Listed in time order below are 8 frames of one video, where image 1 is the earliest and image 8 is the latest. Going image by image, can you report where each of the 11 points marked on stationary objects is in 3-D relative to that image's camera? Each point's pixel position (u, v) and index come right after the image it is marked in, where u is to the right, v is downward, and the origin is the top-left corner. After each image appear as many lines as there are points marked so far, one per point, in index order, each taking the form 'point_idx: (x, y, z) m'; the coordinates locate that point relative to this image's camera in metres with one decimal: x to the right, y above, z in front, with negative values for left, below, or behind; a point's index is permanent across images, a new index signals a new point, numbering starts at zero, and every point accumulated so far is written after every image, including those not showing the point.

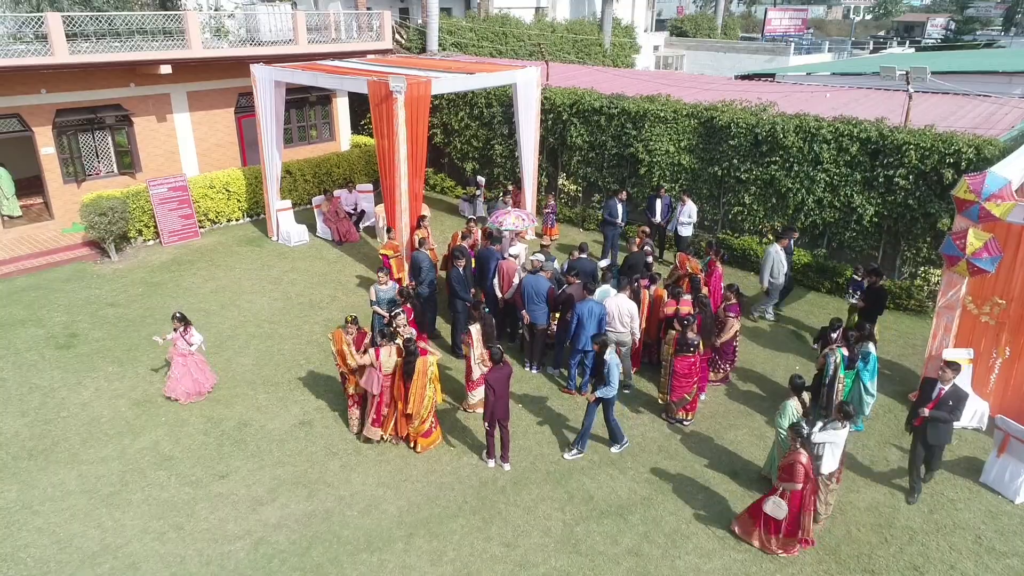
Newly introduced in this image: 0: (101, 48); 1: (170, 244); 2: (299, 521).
0: (-7.7, +4.4, +13.3) m
1: (-6.6, +0.9, +13.8) m
2: (-2.0, -2.2, +6.7) m
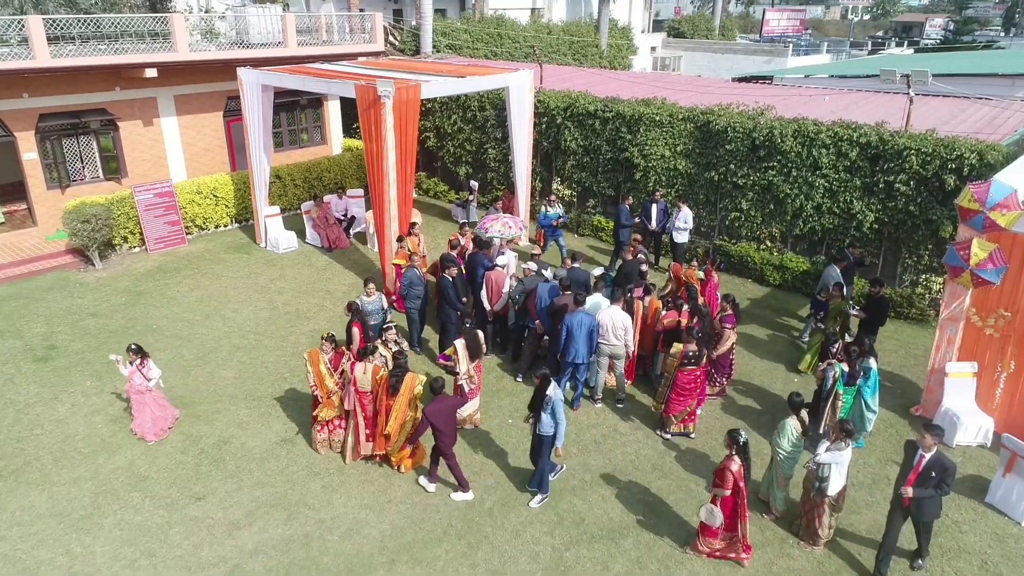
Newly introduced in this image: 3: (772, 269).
0: (-7.8, +4.3, +13.0) m
1: (-6.7, +0.7, +13.5) m
2: (-2.1, -2.3, +6.4) m
3: (+4.4, +0.3, +12.2) m
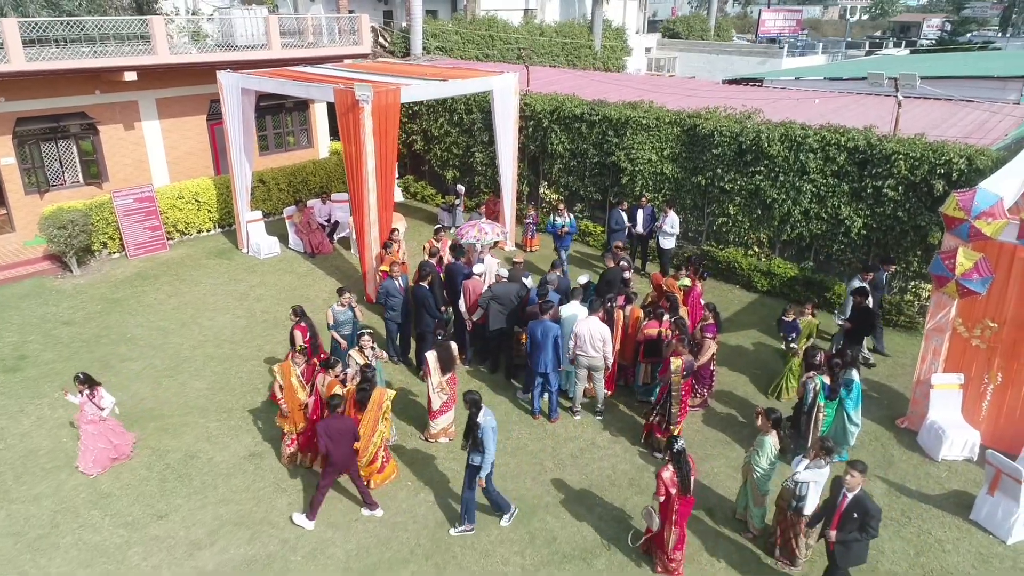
0: (-8.1, +4.2, +12.8) m
1: (-7.0, +0.6, +13.3) m
2: (-2.4, -2.4, +6.2) m
3: (+4.2, +0.2, +12.0) m
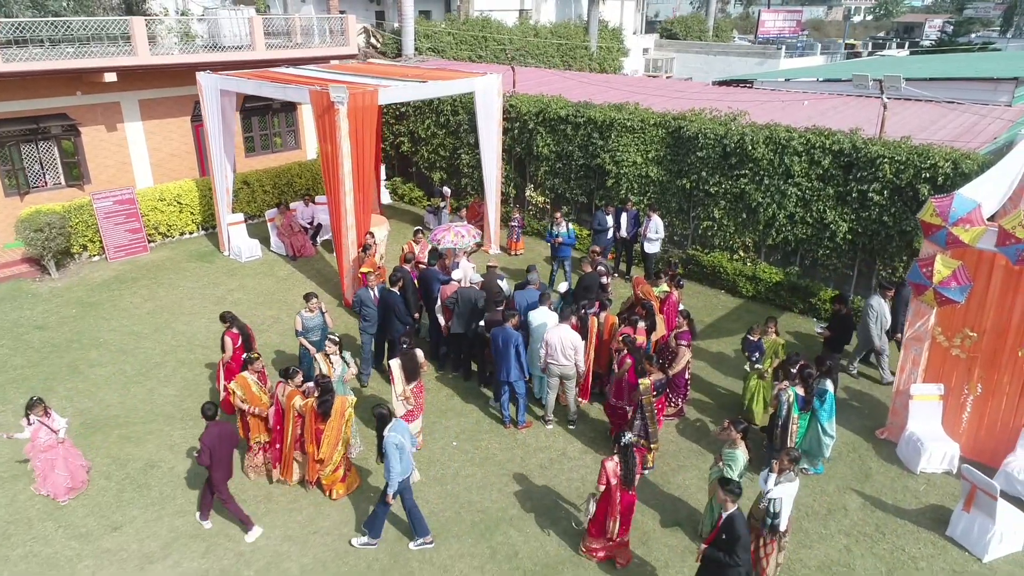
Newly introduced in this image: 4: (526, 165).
0: (-8.4, +4.1, +12.7) m
1: (-7.3, +0.5, +13.2) m
2: (-2.8, -2.5, +6.1) m
3: (+3.9, +0.1, +11.8) m
4: (+0.3, +2.5, +14.6) m
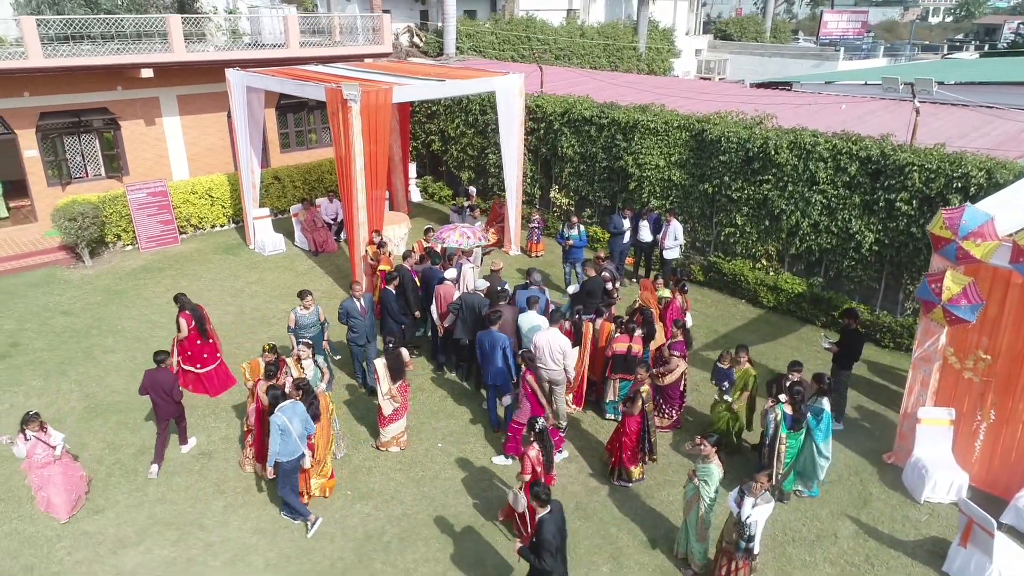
0: (-7.9, +4.4, +13.2) m
1: (-7.0, +0.7, +13.7) m
2: (-3.1, -2.4, +6.2) m
3: (+4.0, 0.0, +11.4) m
4: (+0.8, +2.5, +14.4) m
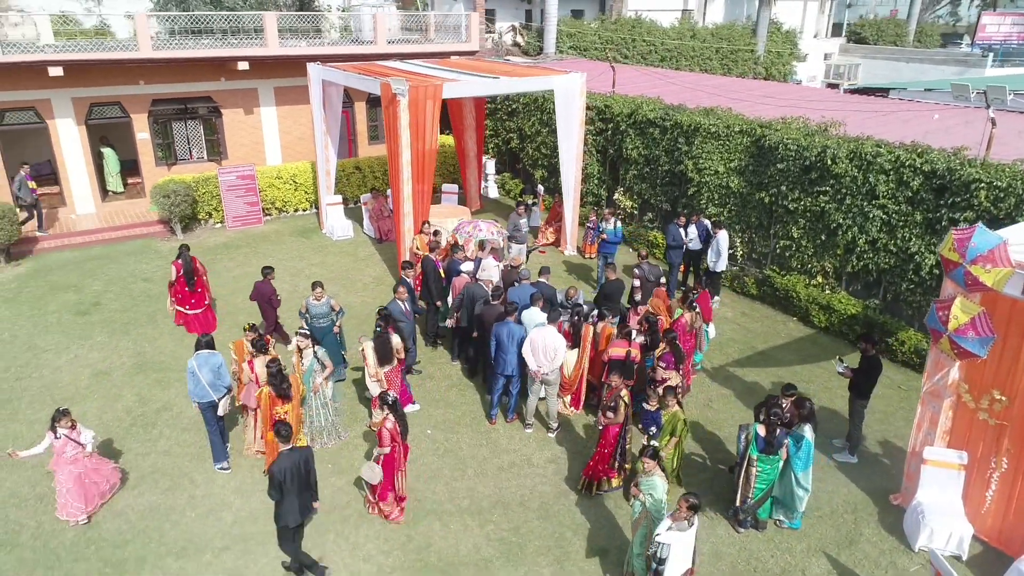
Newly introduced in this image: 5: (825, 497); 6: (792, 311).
0: (-6.6, +4.9, +14.5) m
1: (-5.8, +1.2, +14.8) m
2: (-3.5, -2.1, +6.8) m
3: (+4.6, -0.3, +10.6) m
4: (+2.1, +2.4, +14.2) m
5: (+3.1, -2.1, +7.1) m
6: (+4.4, -0.4, +11.1) m
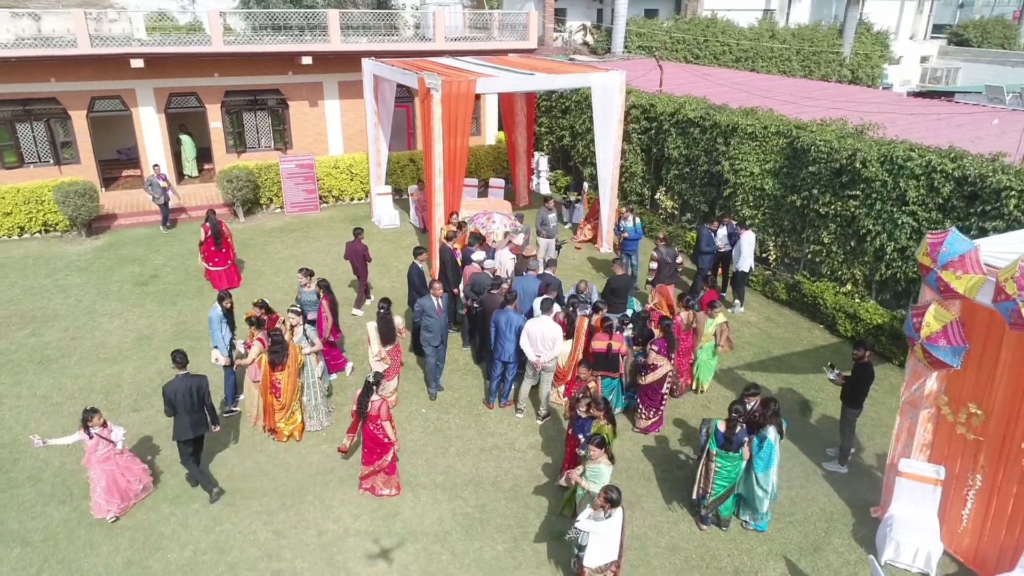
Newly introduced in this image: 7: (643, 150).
0: (-5.5, +5.4, +15.5) m
1: (-4.9, +1.6, +15.7) m
2: (-3.8, -1.8, +7.5) m
3: (+4.8, -0.4, +10.3) m
4: (+2.9, +2.4, +14.1) m
5: (+2.8, -2.1, +7.0) m
6: (+4.6, -0.5, +10.8) m
7: (+2.6, +2.8, +14.4) m
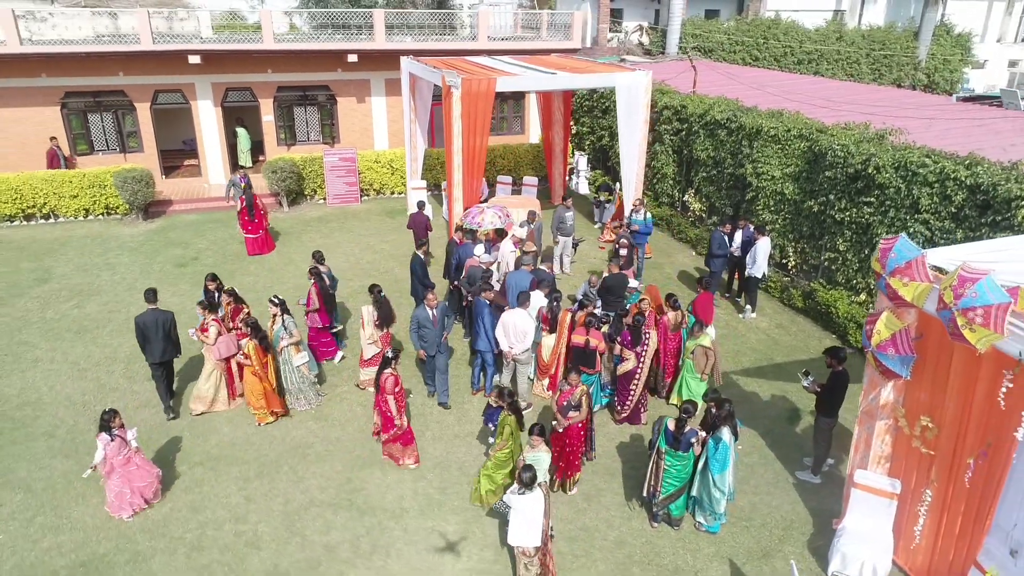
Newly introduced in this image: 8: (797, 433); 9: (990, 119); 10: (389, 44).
0: (-4.6, +5.7, +16.3) m
1: (-4.1, +1.9, +16.4) m
2: (-4.1, -1.6, +8.1) m
3: (+4.8, -0.5, +9.9) m
4: (+3.5, +2.3, +14.0) m
5: (+2.4, -2.1, +6.9) m
6: (+4.7, -0.6, +10.5) m
7: (+3.3, +2.7, +14.3) m
8: (+3.2, -1.6, +8.1) m
9: (+7.5, +2.7, +11.3) m
10: (-2.7, +5.7, +16.8) m
